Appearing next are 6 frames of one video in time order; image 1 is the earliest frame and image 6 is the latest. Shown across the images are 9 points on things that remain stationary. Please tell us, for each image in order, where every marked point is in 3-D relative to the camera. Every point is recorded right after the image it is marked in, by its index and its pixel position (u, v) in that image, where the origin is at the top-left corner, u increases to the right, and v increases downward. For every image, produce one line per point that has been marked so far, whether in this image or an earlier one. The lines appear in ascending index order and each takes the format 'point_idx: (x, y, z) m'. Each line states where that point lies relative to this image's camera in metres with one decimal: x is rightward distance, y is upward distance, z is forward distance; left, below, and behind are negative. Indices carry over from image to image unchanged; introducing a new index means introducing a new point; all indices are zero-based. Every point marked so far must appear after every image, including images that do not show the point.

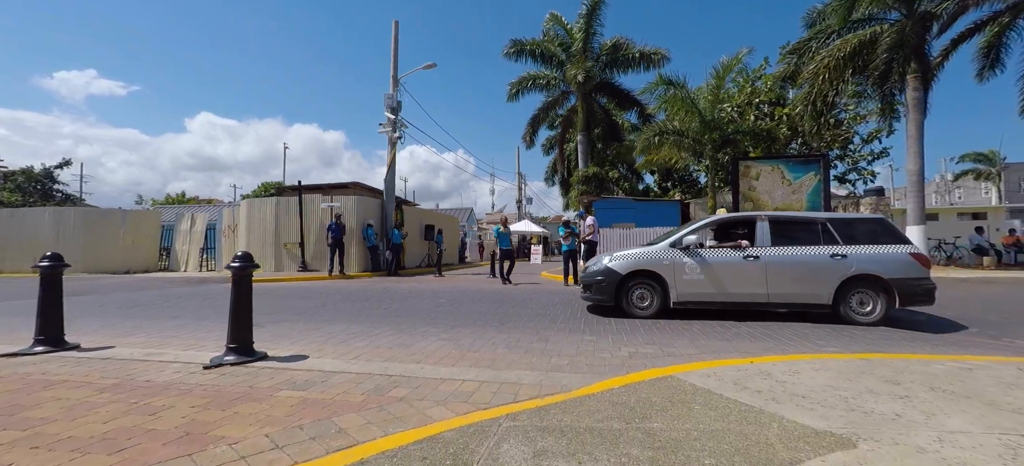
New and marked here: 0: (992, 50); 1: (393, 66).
0: (+18.8, +7.4, +17.5) m
1: (-5.3, +7.5, +19.8) m
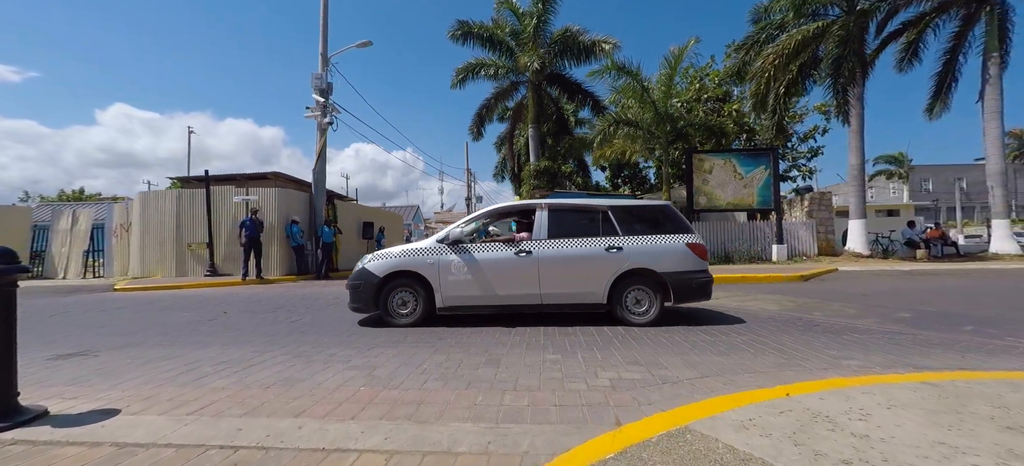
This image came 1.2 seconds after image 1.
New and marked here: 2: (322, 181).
0: (+16.6, +7.6, +18.2) m
1: (-7.6, +7.6, +17.7) m
2: (-7.2, +2.0, +16.7) m
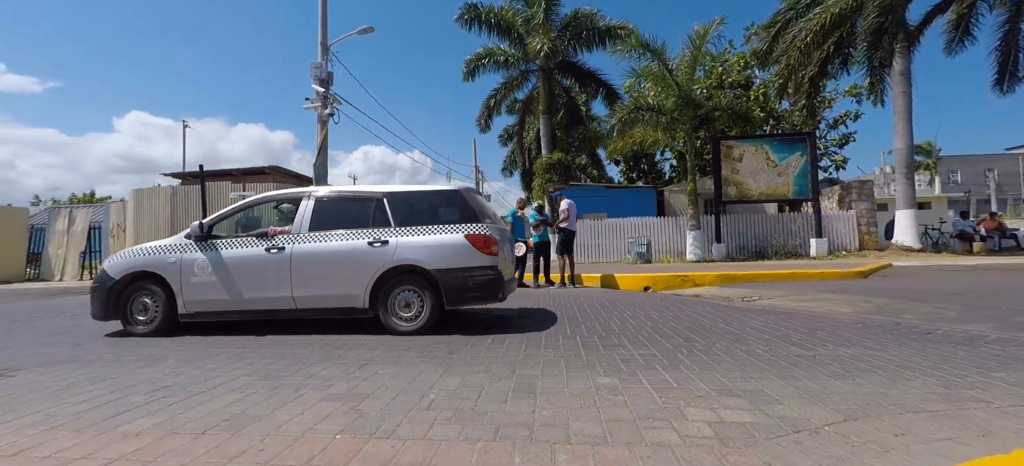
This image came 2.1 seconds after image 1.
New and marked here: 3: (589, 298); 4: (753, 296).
0: (+17.0, +8.0, +16.7) m
1: (-7.1, +7.7, +16.7) m
2: (-6.7, +2.0, +15.7) m
3: (+1.4, -1.2, +8.3) m
4: (+4.5, -1.2, +8.3) m
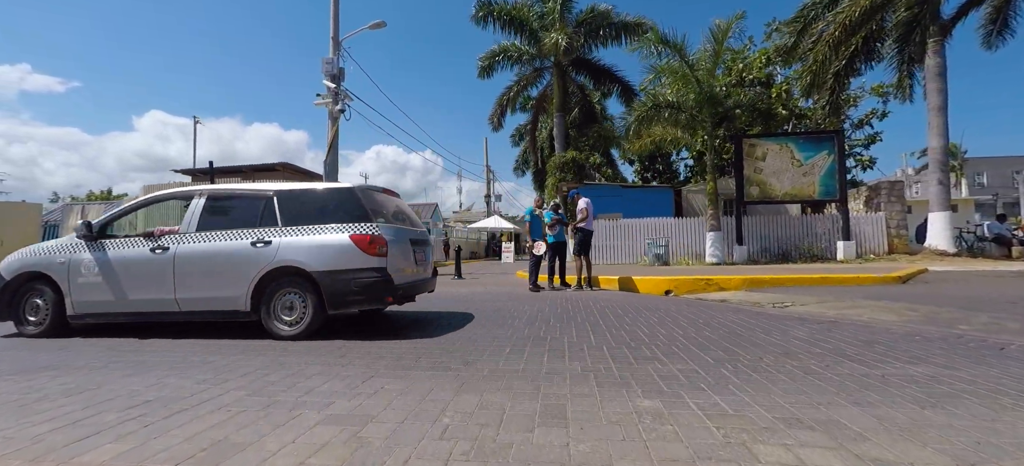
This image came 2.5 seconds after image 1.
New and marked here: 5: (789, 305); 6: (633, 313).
0: (+17.6, +7.8, +15.9) m
1: (-6.6, +7.7, +16.4) m
2: (-6.2, +2.1, +15.5) m
3: (+1.7, -1.2, +7.9) m
4: (+4.8, -1.2, +7.8) m
5: (+4.7, -1.2, +7.5) m
6: (+1.8, -1.2, +6.4) m
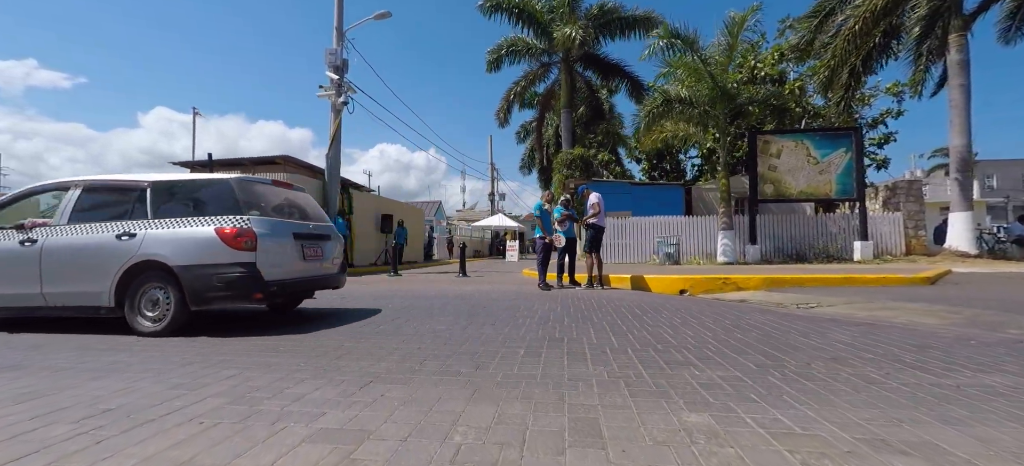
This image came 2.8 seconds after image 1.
0: (+17.9, +7.8, +15.4) m
1: (-6.3, +7.9, +16.1) m
2: (-6.0, +2.3, +15.1) m
3: (+1.9, -1.1, +7.4) m
4: (+4.9, -1.2, +7.3) m
5: (+4.8, -1.2, +7.0) m
6: (+1.9, -1.1, +6.0) m
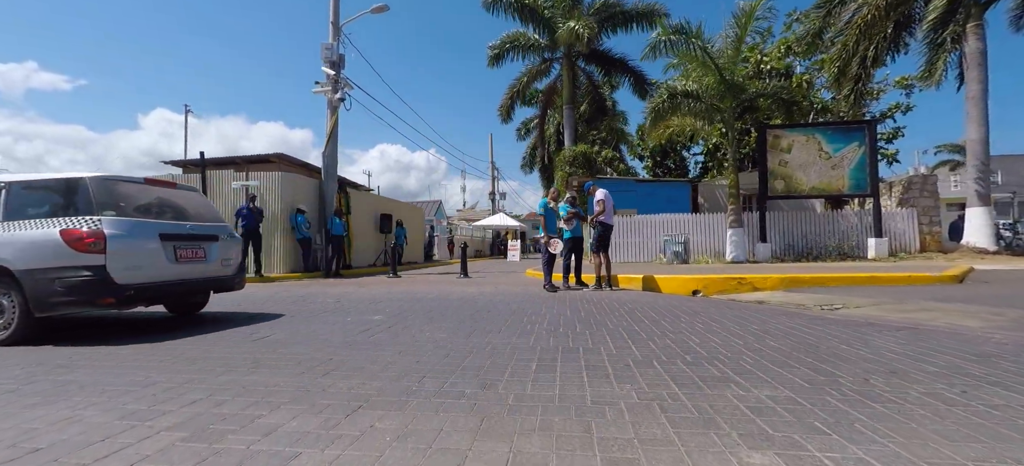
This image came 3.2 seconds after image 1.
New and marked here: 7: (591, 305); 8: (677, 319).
0: (+17.9, +7.9, +14.9) m
1: (-6.3, +7.9, +15.6) m
2: (-5.9, +2.2, +14.7) m
3: (+1.9, -1.1, +7.0) m
4: (+5.0, -1.1, +6.9) m
5: (+4.9, -1.1, +6.6) m
6: (+2.0, -1.1, +5.6) m
7: (+1.2, -1.1, +6.8) m
8: (+2.0, -1.1, +5.4) m
